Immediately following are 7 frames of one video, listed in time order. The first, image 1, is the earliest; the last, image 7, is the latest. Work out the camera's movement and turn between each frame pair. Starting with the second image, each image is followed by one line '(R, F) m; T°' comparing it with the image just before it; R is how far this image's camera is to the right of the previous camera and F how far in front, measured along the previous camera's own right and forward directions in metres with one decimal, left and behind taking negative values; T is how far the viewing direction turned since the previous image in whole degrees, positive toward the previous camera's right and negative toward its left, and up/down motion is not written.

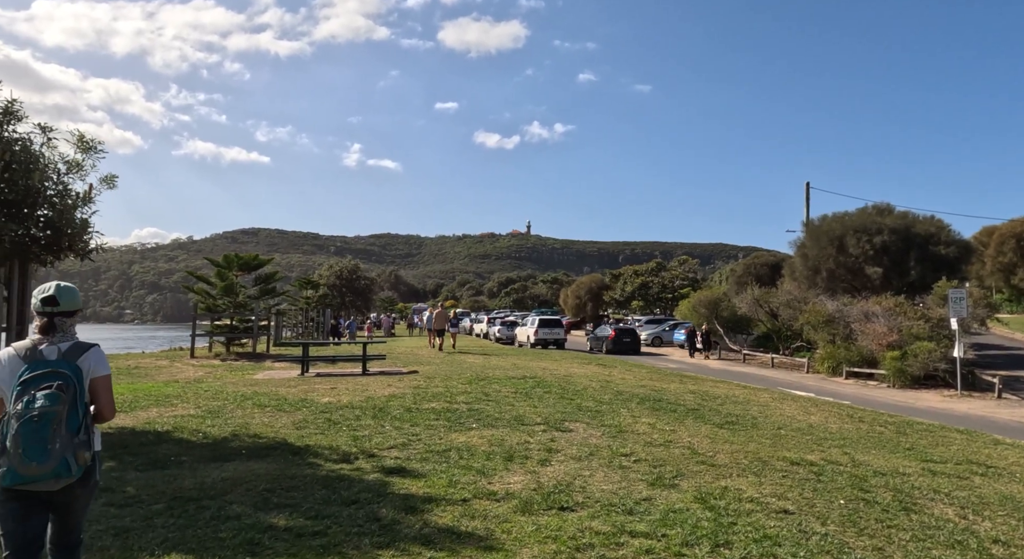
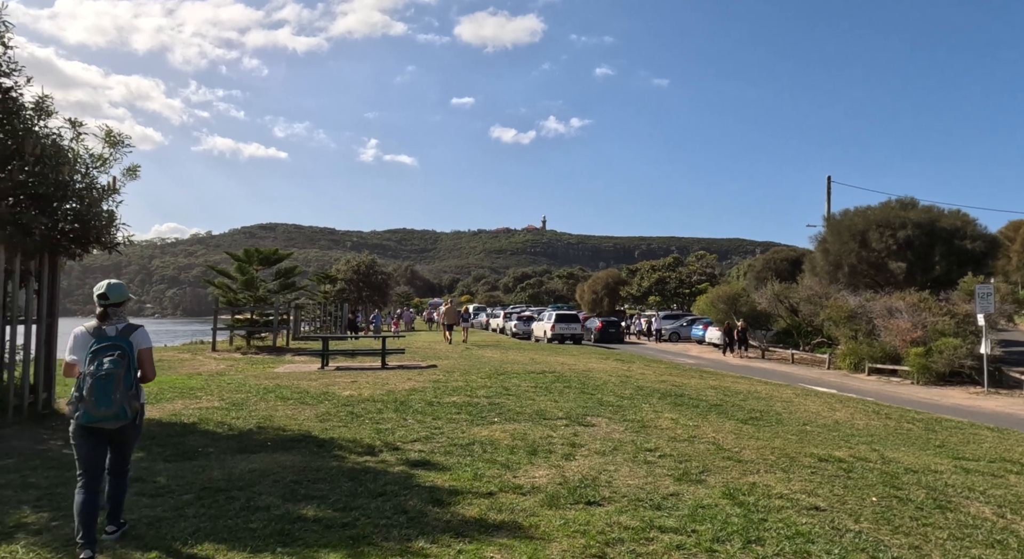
(-0.1, 0.0) m; -1°
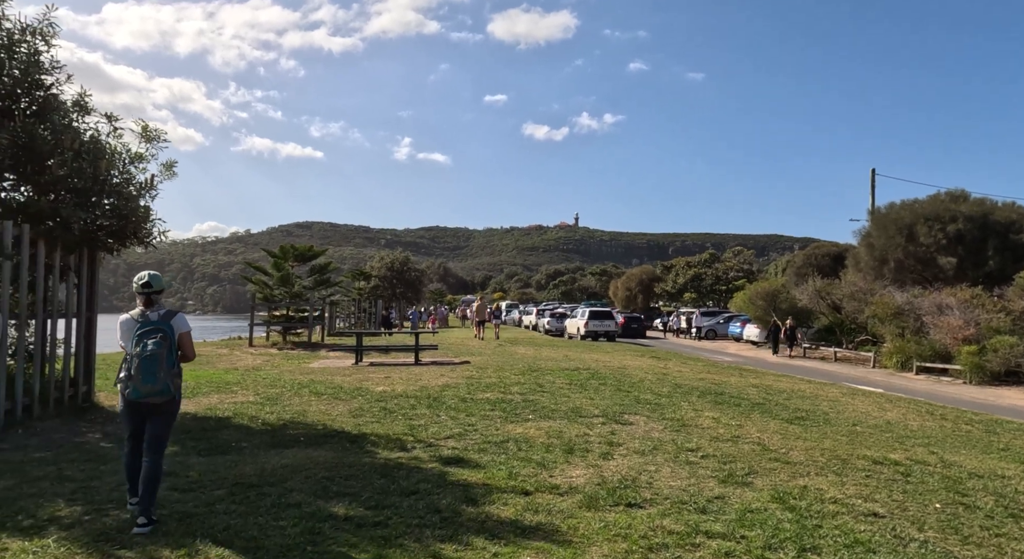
(0.0, +0.2) m; -3°
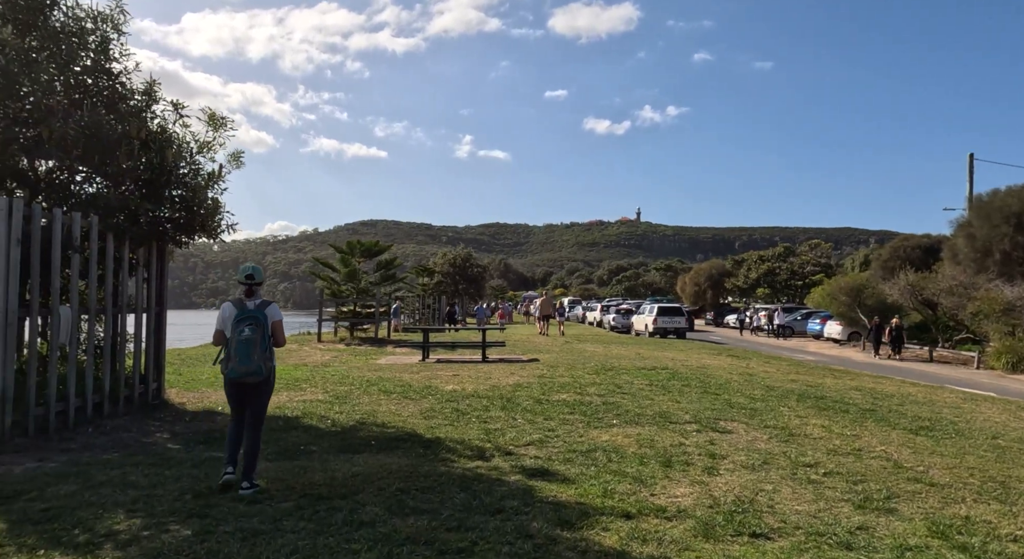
(-0.2, +0.6) m; -5°
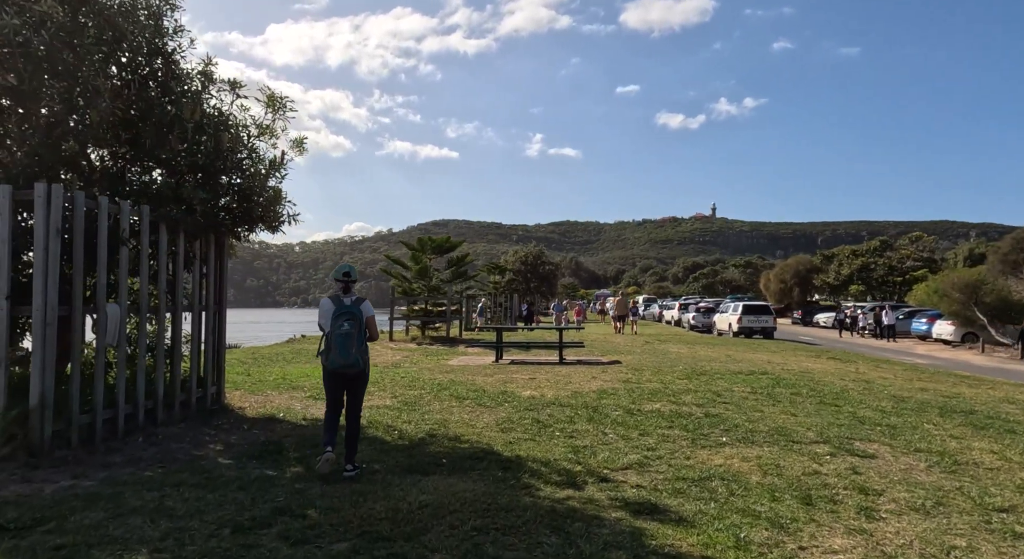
(-0.2, +1.0) m; -6°
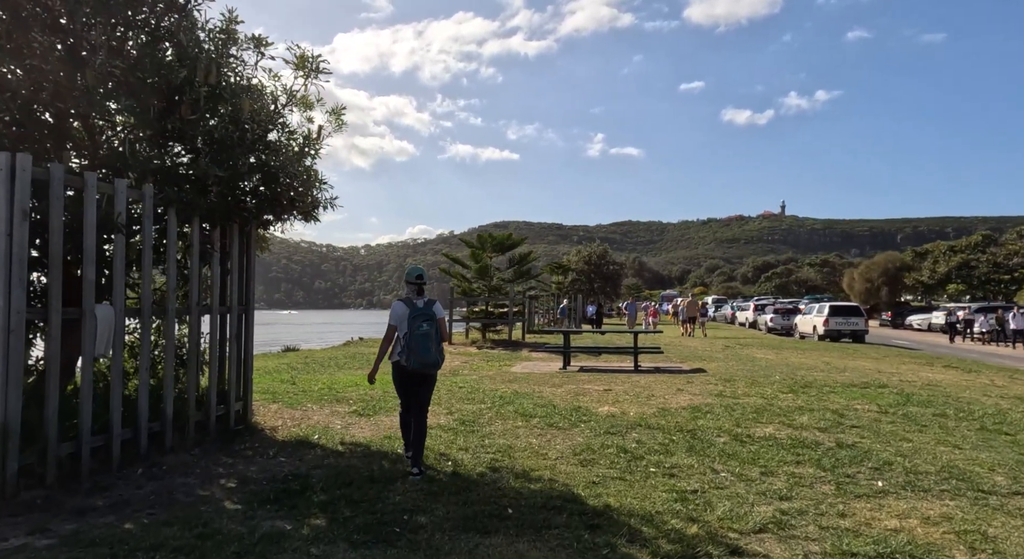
(-0.2, +1.5) m; -5°
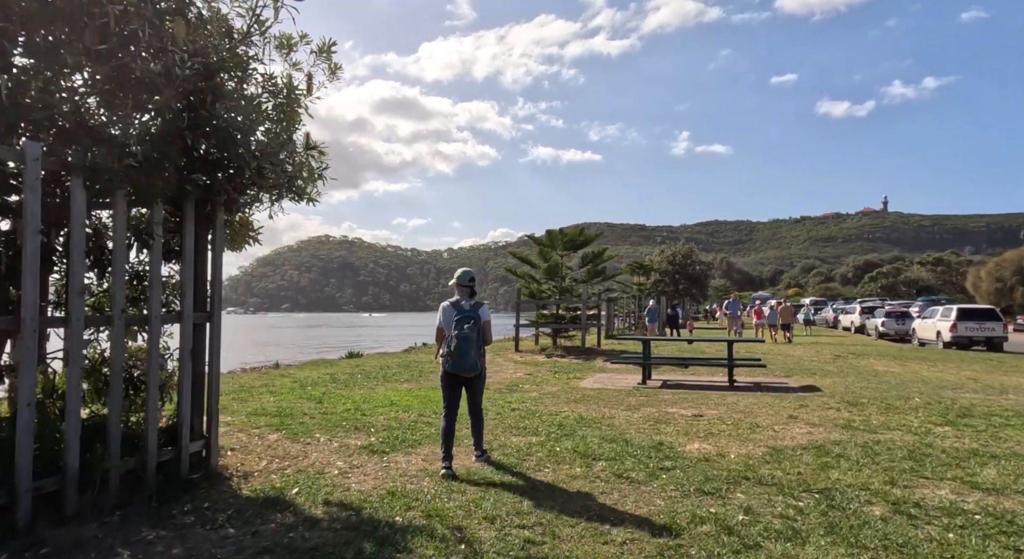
(+0.2, +2.0) m; -7°
